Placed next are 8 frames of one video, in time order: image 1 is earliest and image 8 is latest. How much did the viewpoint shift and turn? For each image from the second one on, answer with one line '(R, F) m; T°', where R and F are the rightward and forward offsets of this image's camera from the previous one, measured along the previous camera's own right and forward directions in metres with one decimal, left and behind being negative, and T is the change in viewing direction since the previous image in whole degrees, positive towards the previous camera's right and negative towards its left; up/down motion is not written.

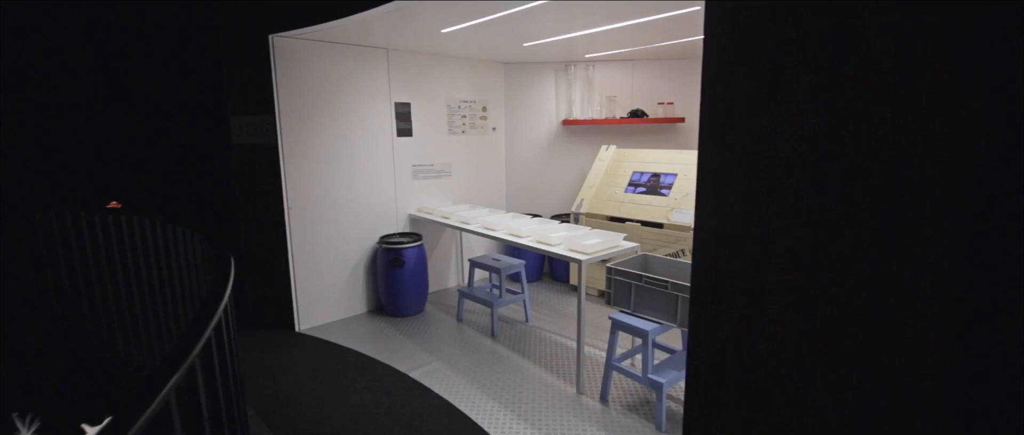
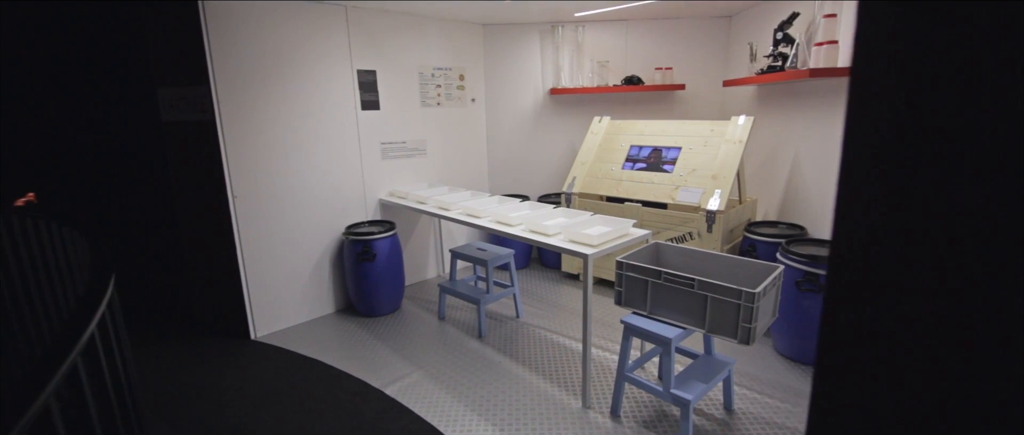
(-0.1, +0.4) m; +3°
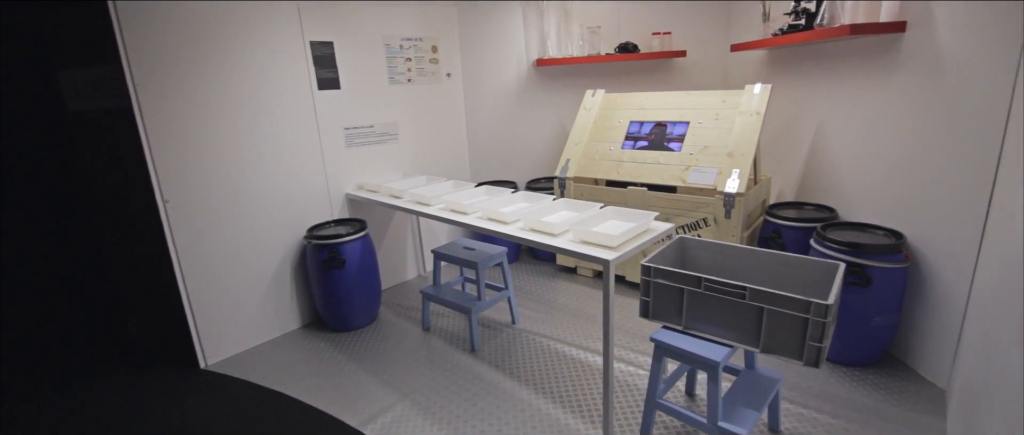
(-0.1, +0.4) m; +3°
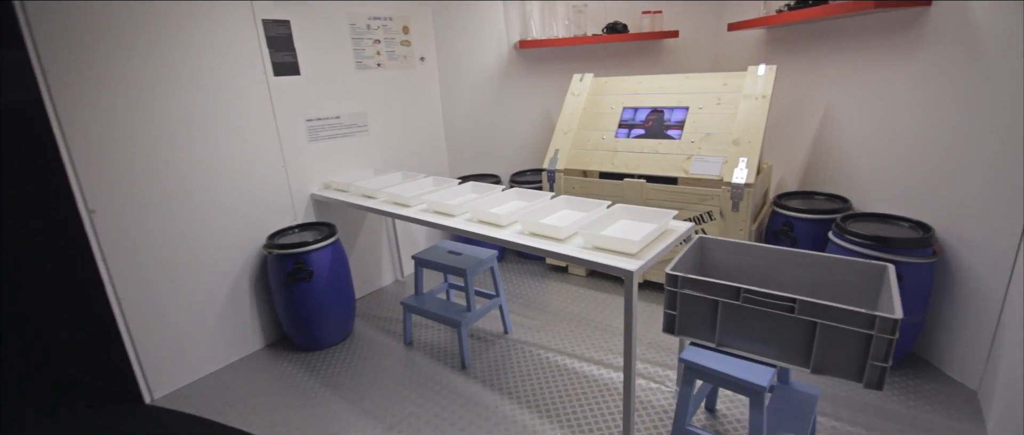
(-0.1, +0.3) m; +4°
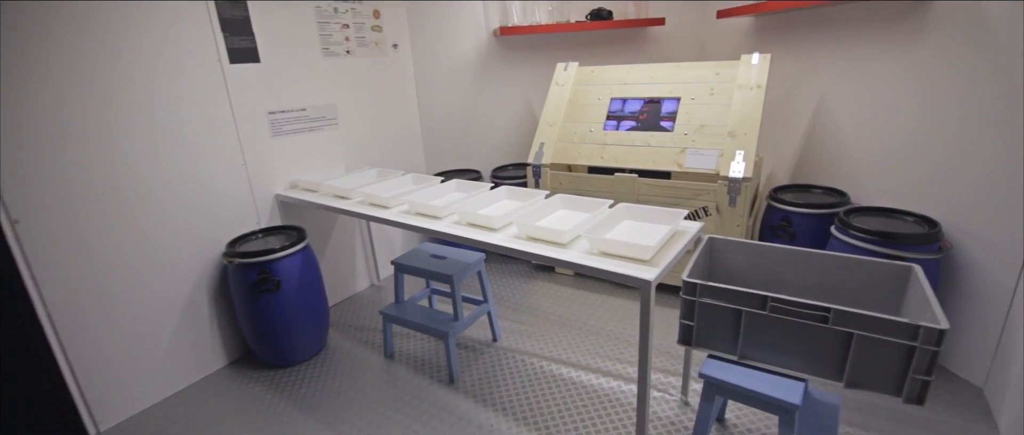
(-0.1, +0.2) m; +4°
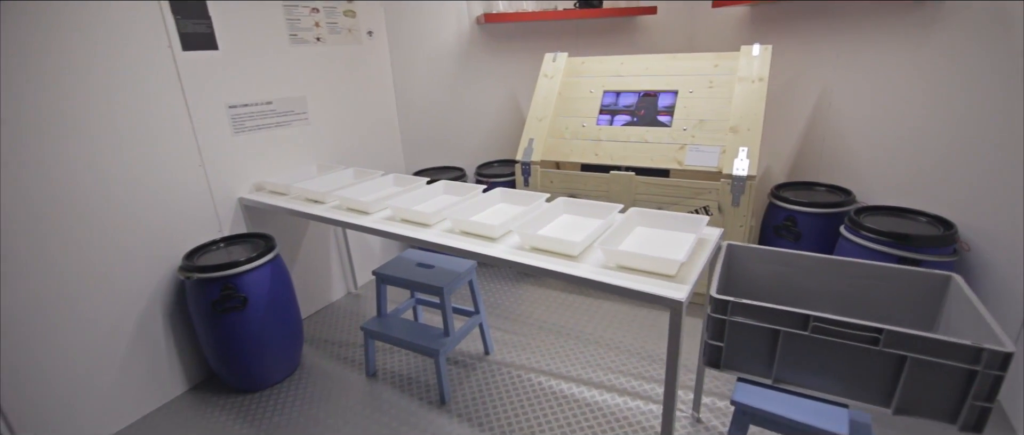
(-0.1, +0.2) m; +3°
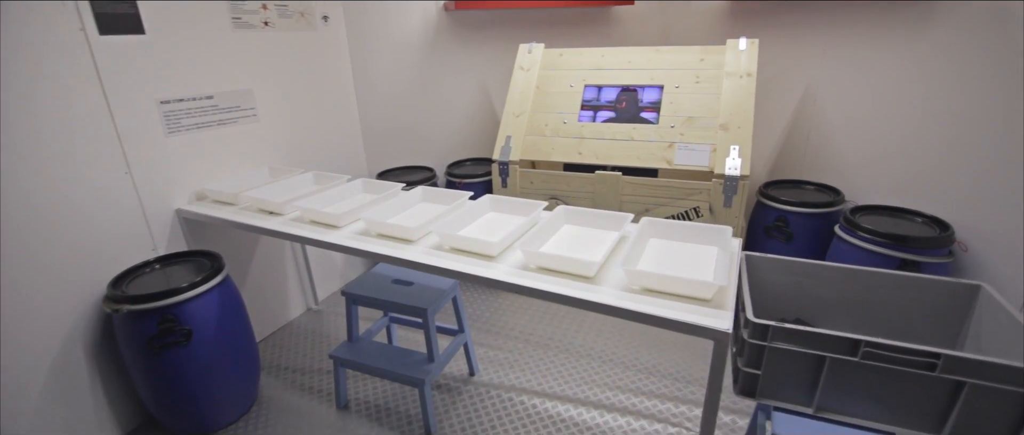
(-0.1, +0.2) m; +6°
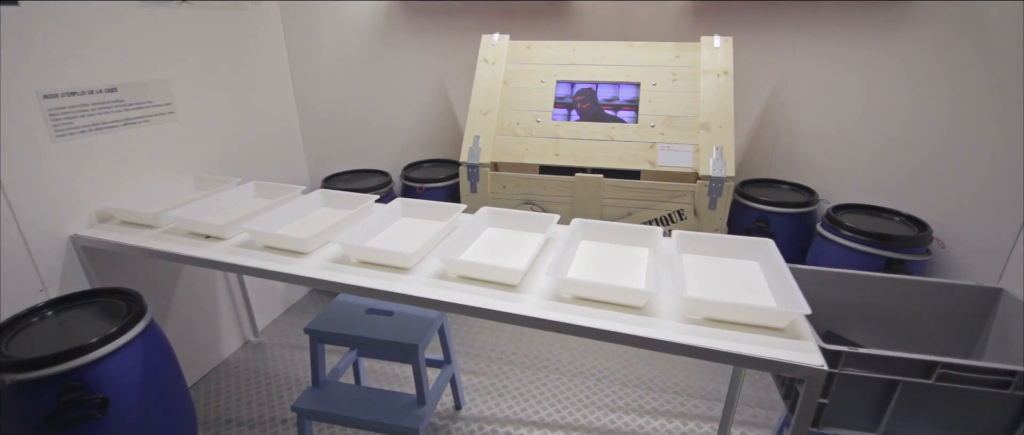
(-0.2, +0.2) m; +10°
